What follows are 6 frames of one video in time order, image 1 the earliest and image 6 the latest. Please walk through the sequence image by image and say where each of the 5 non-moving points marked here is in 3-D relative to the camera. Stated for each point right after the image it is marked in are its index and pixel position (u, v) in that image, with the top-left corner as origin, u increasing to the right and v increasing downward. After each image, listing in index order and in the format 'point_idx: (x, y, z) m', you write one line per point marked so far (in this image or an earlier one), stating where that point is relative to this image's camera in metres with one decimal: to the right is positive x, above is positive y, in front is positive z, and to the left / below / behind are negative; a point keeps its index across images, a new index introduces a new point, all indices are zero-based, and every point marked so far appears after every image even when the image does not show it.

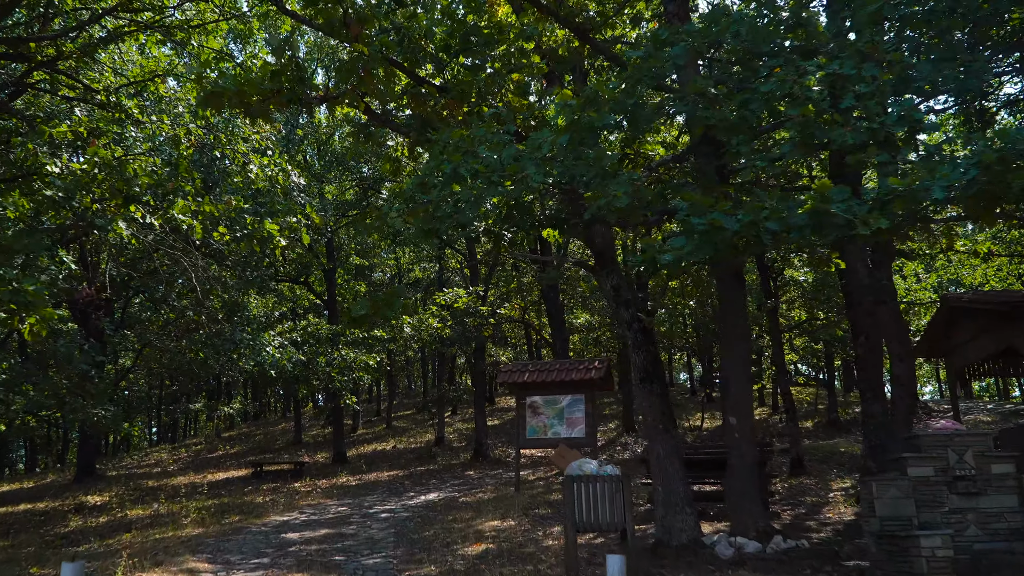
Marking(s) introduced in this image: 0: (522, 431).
0: (+0.2, -2.3, +13.7) m
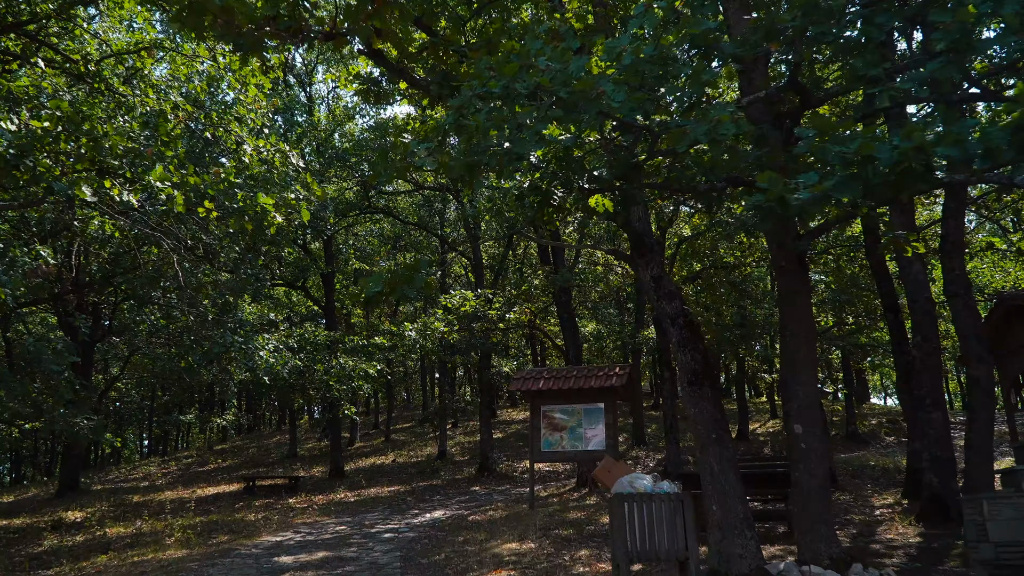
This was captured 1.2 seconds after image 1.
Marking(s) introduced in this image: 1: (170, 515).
0: (+0.4, -2.3, +12.7) m
1: (-5.7, -3.8, +14.5) m
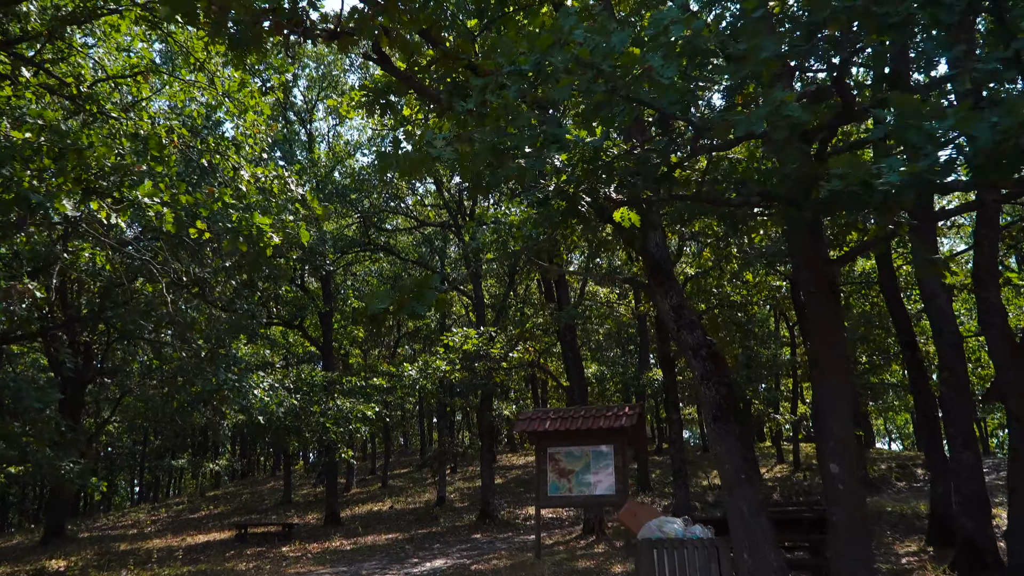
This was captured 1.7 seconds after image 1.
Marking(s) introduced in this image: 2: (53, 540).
0: (+0.4, -2.8, +12.1) m
1: (-5.6, -4.4, +13.9) m
2: (-10.3, -5.7, +19.6) m
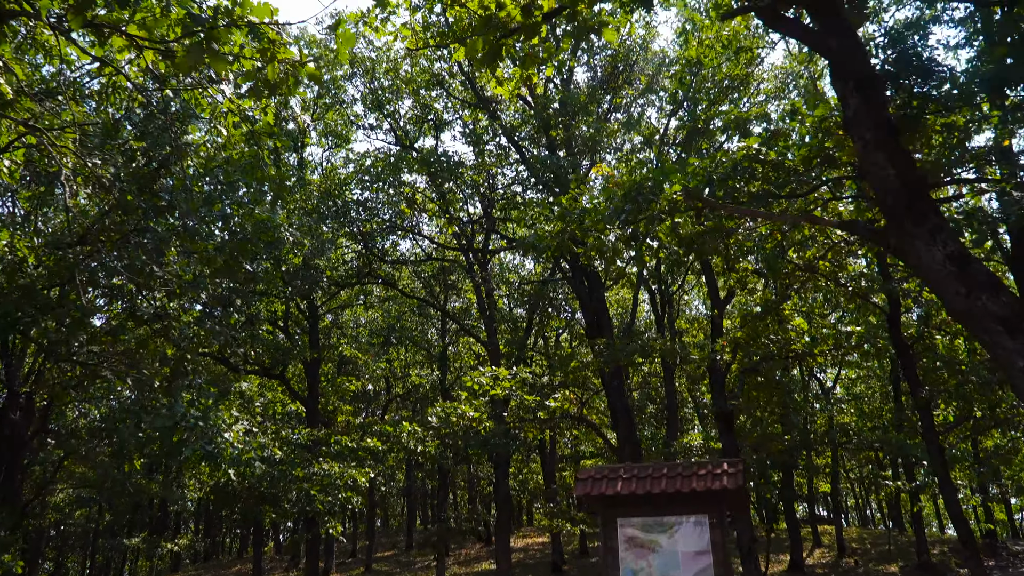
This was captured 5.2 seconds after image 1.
0: (+1.0, -2.9, +9.0) m
1: (-5.1, -4.6, +10.4) m
2: (-10.0, -6.3, +15.9) m
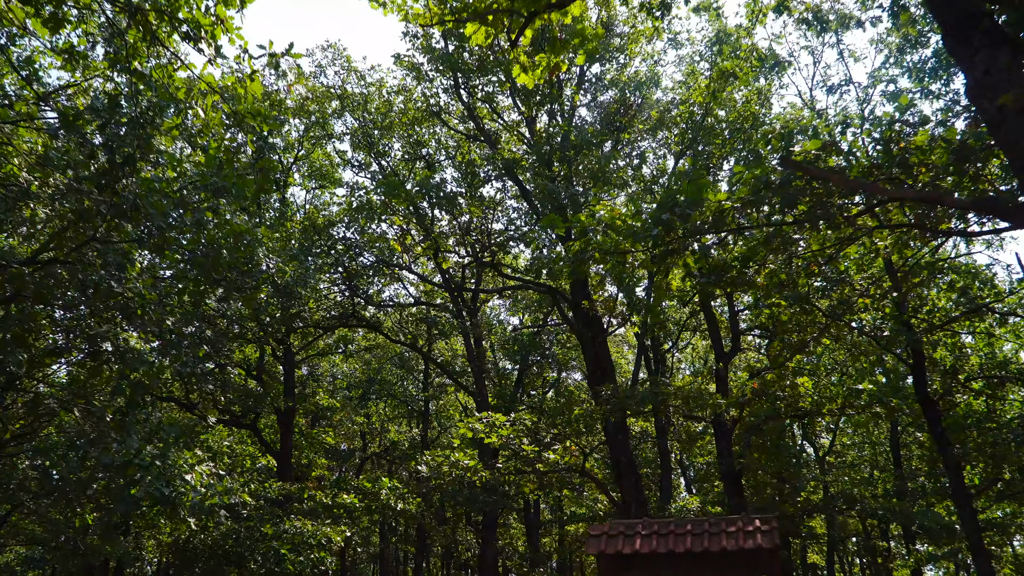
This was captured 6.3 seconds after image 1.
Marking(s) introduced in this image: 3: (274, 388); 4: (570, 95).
0: (+1.0, -3.2, +7.9) m
1: (-5.2, -4.9, +9.0) m
2: (-10.2, -6.9, +14.2) m
3: (-4.6, -1.9, +16.6) m
4: (+0.9, +3.1, +14.1) m
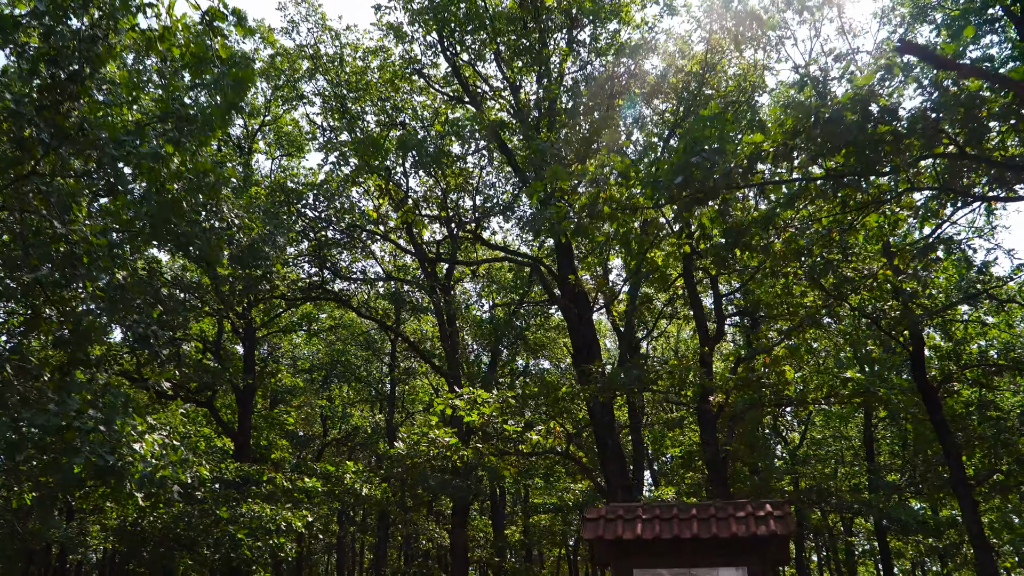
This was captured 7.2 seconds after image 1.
0: (+0.9, -2.9, +7.2) m
1: (-5.4, -4.4, +8.1) m
2: (-10.7, -6.2, +13.0) m
3: (-5.0, -1.3, +15.7) m
4: (+0.7, +3.5, +13.4) m
